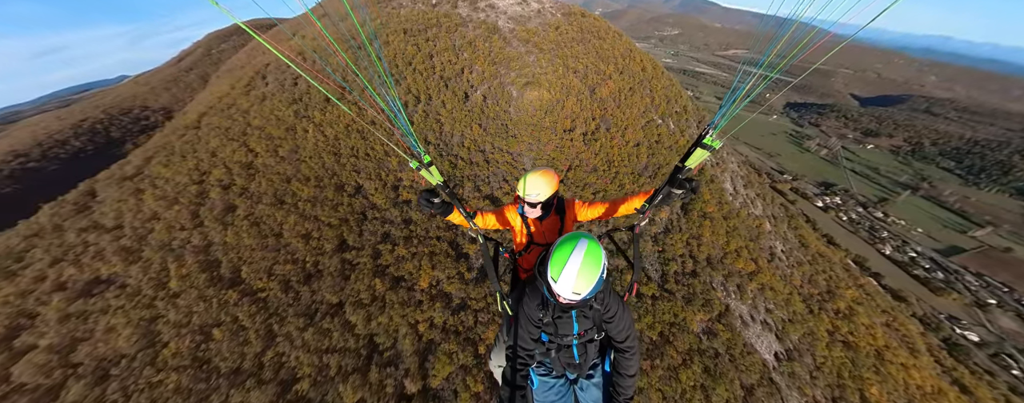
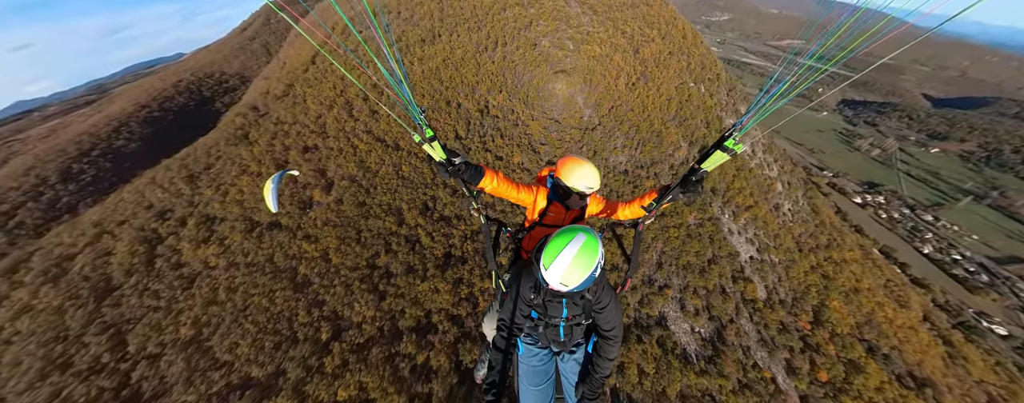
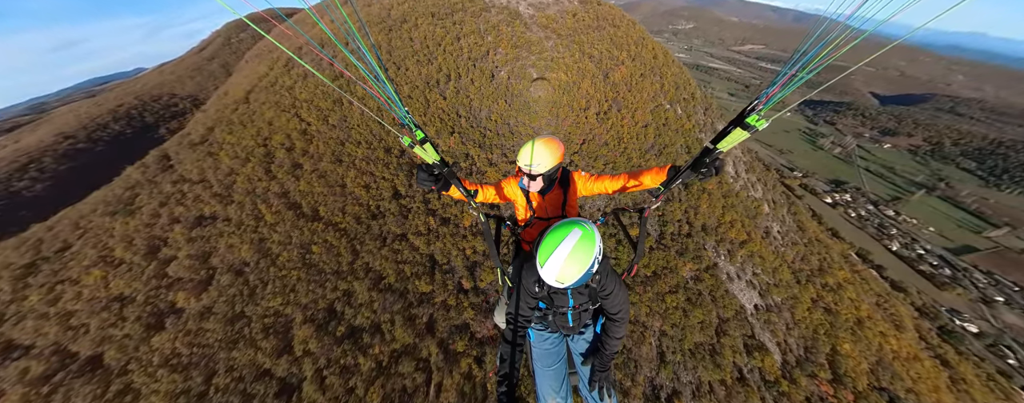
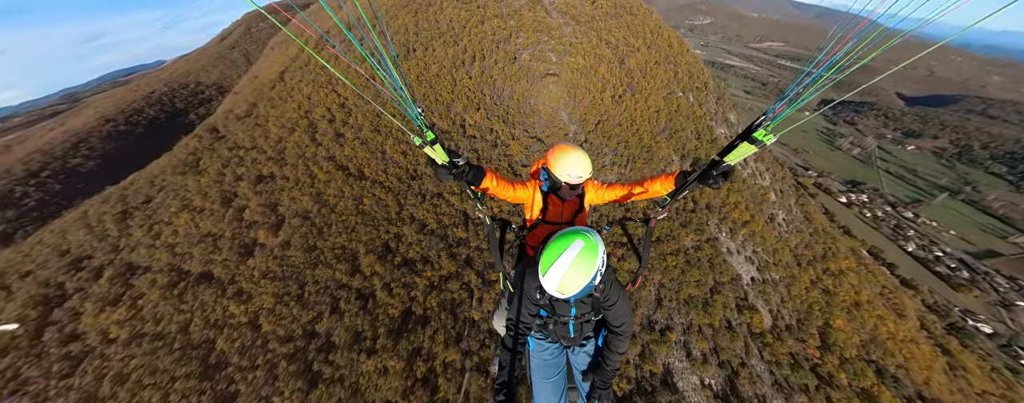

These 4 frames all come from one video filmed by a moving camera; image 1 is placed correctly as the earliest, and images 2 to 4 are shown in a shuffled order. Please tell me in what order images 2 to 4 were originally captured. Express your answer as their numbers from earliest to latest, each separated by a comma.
3, 4, 2
